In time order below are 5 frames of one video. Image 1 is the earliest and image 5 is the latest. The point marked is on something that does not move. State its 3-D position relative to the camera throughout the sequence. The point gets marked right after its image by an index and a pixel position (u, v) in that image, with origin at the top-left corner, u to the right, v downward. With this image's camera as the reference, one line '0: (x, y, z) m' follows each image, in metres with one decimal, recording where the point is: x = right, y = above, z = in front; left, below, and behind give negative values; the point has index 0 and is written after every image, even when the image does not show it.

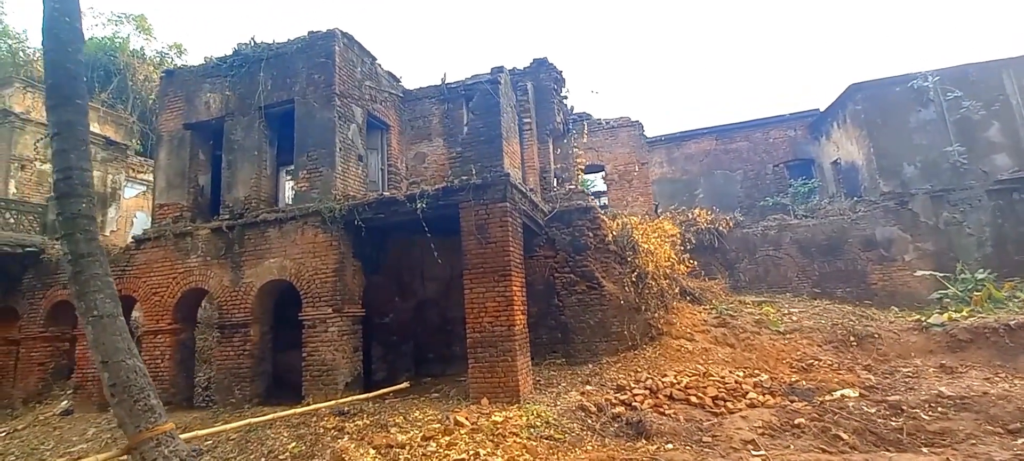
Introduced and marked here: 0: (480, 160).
0: (-0.6, +1.3, +9.3) m
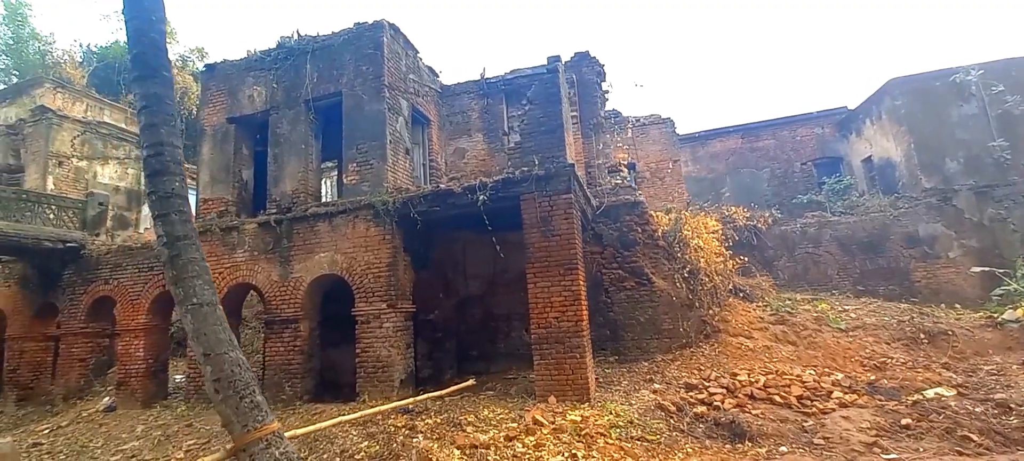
0: (+0.5, +1.4, +9.1) m
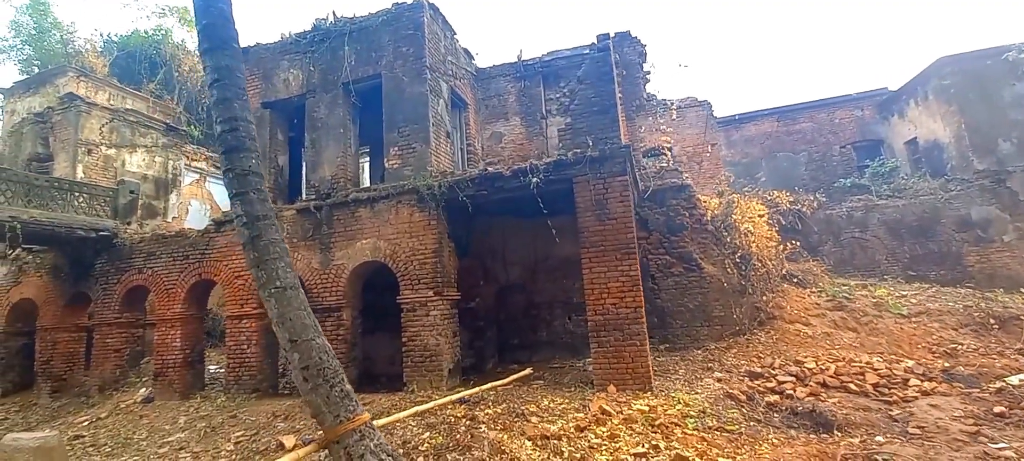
0: (+1.4, +1.7, +8.7) m
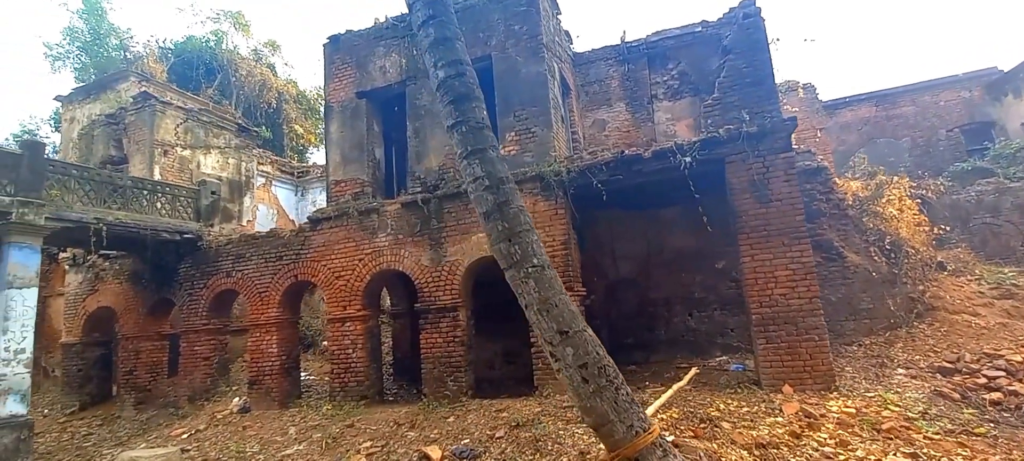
0: (+3.5, +1.9, +7.9) m
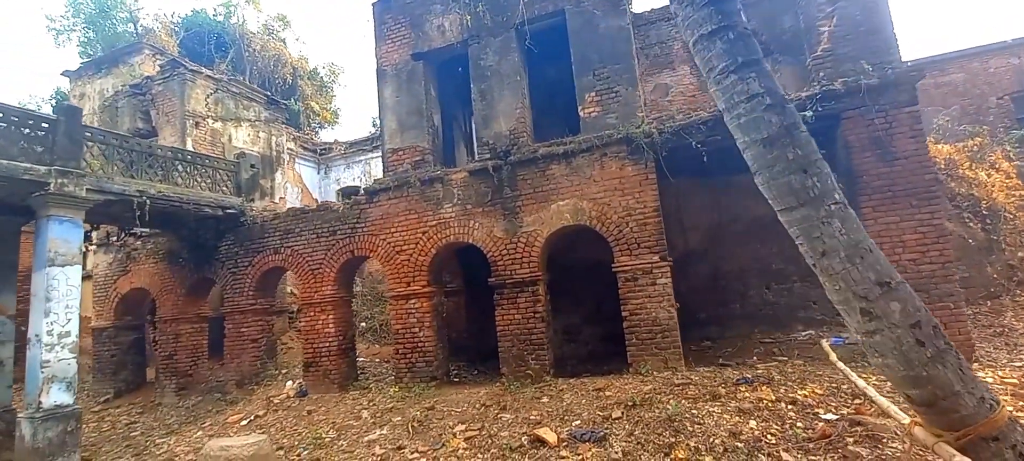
0: (+4.9, +2.5, +7.3) m
